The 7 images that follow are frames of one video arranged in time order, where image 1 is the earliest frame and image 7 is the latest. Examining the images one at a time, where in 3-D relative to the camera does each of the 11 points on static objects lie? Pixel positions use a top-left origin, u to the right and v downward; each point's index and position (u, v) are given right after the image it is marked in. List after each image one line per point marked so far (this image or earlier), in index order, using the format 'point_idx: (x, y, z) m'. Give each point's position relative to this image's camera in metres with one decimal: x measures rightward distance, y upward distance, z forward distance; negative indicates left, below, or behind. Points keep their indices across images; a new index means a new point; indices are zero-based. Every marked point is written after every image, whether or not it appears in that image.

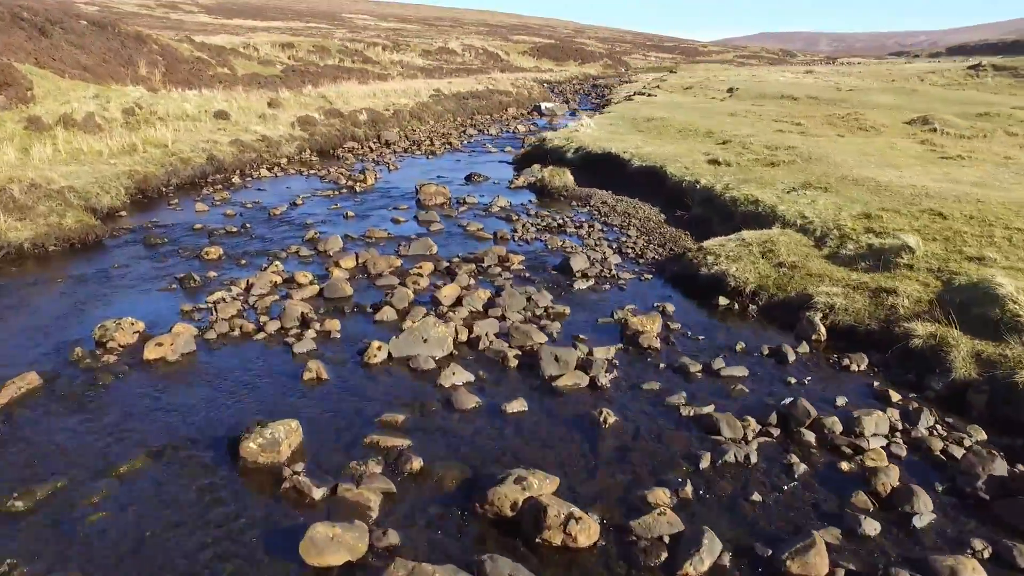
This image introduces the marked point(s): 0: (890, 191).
0: (+9.5, +2.4, +18.8) m
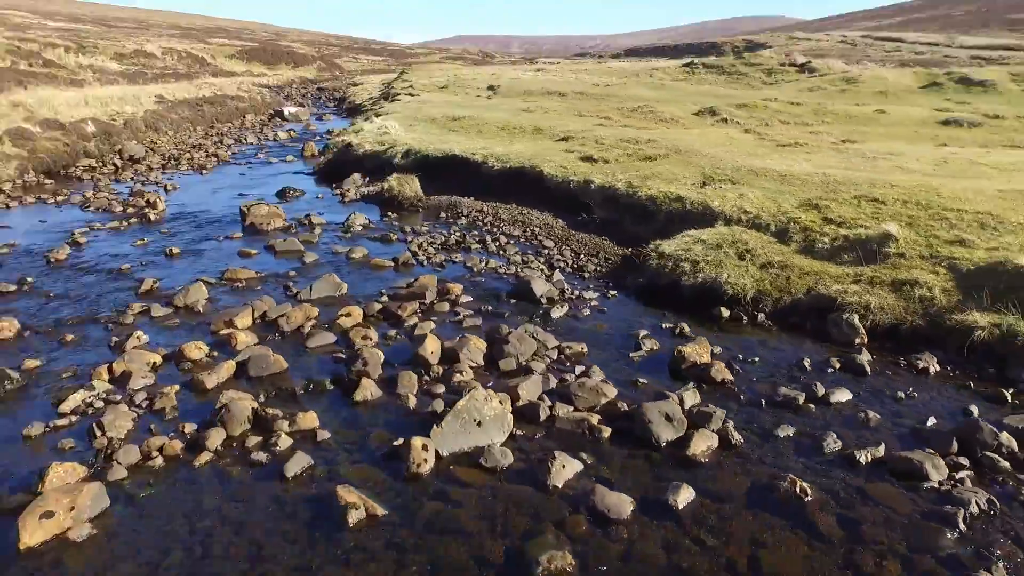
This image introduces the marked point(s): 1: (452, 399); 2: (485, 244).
0: (+7.0, +2.7, +18.6) m
1: (-0.7, -1.5, +9.7) m
2: (-0.6, +1.0, +17.7) m
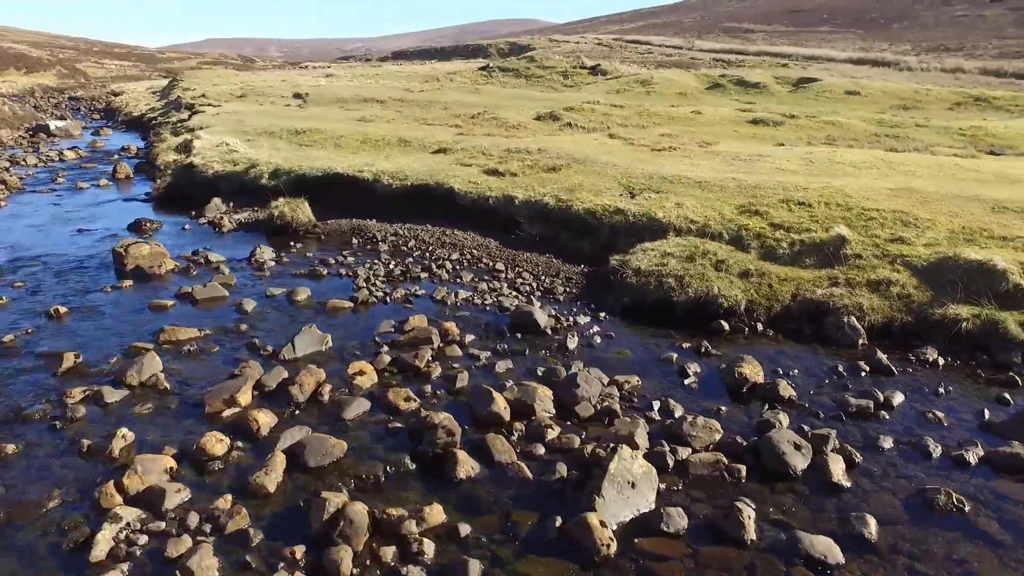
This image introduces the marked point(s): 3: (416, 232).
0: (+5.2, +2.7, +19.5) m
1: (+0.6, -2.0, +8.8) m
2: (-1.7, +0.4, +16.4) m
3: (-2.4, +1.4, +19.3) m
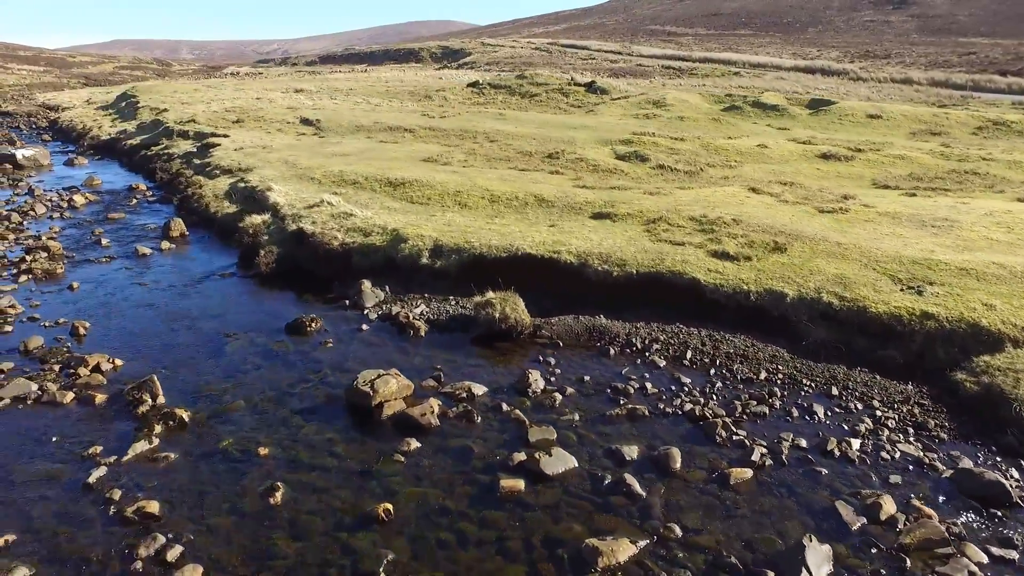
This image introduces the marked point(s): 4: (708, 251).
0: (+11.1, +0.4, +17.6) m
1: (+7.8, -4.4, +6.5) m
2: (+4.6, -2.1, +13.9) m
3: (+3.6, -1.1, +16.7) m
4: (+4.9, +1.0, +19.5) m
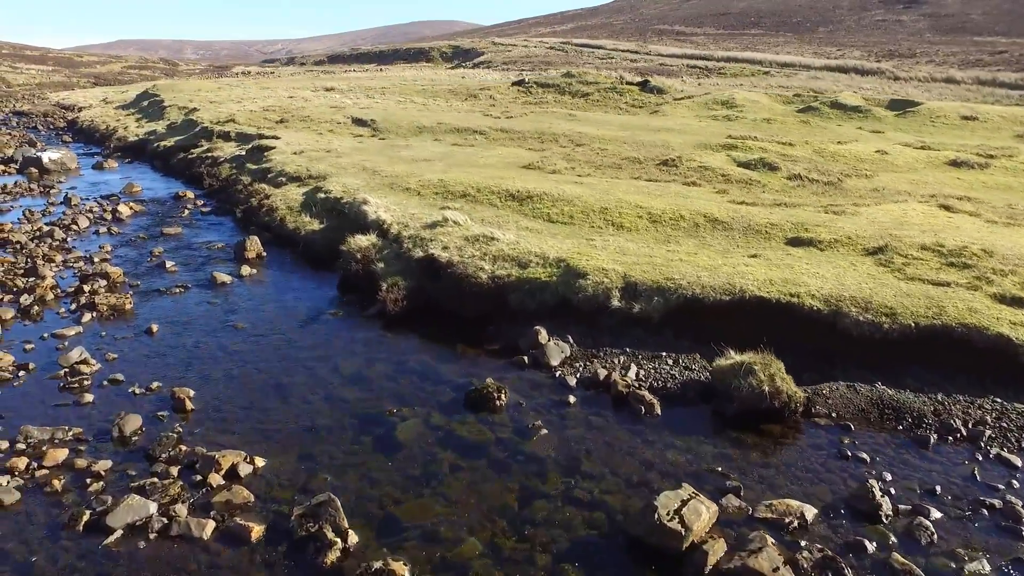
0: (+15.5, -0.6, +13.2) m
1: (+12.2, -5.4, +2.1) m
2: (+9.0, -3.1, +9.5) m
3: (+8.0, -2.1, +12.3) m
4: (+9.3, 0.0, +15.1) m
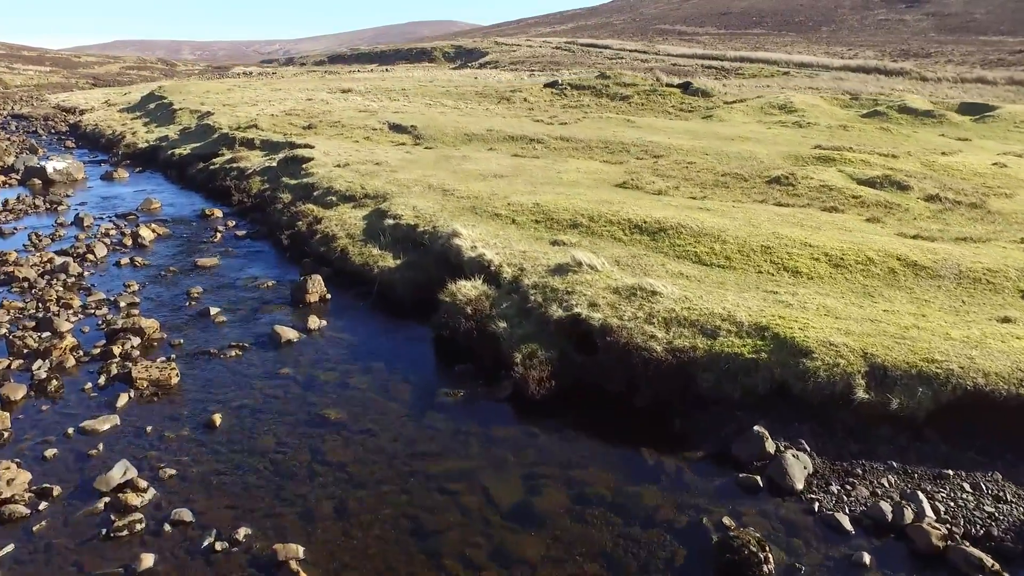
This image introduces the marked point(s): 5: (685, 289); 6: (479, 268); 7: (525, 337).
0: (+18.5, -1.9, +9.1) m
1: (+15.3, -6.7, -2.0) m
2: (+12.1, -4.4, +5.3) m
3: (+11.1, -3.3, +8.1) m
4: (+12.4, -1.3, +10.9) m
5: (+3.2, 0.0, +15.2) m
6: (-0.8, +0.5, +17.2) m
7: (-0.1, -0.9, +15.0) m
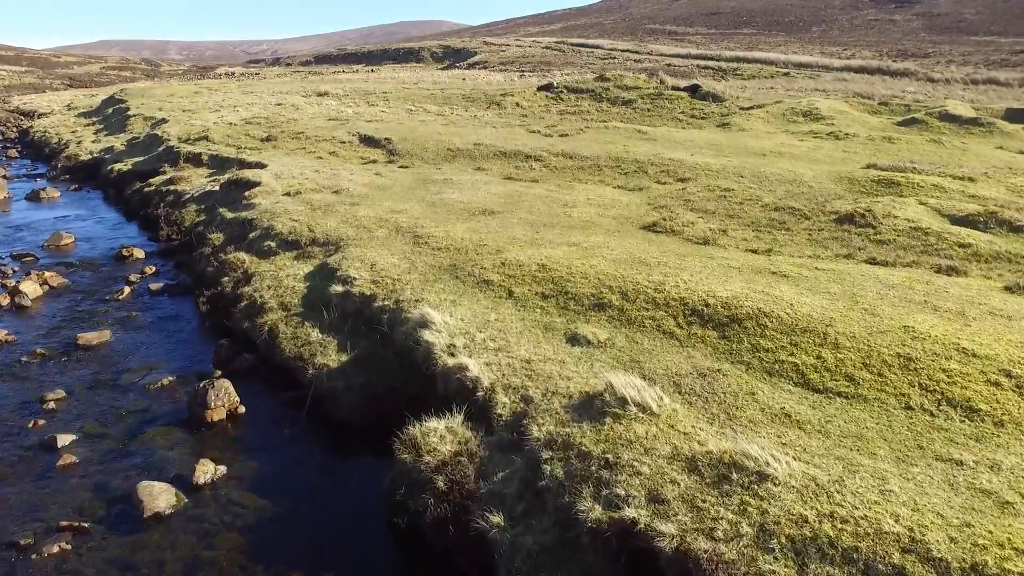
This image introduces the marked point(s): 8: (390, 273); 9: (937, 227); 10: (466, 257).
0: (+18.6, -3.7, +3.3) m
1: (+15.6, -8.5, -7.8) m
2: (+12.2, -6.2, -0.5) m
3: (+11.2, -5.2, +2.2) m
4: (+12.4, -3.1, +5.1) m
5: (+3.2, -1.9, +9.2) m
6: (-0.9, -1.5, +11.1) m
7: (-0.1, -2.8, +9.0) m
8: (-2.7, +0.3, +16.0) m
9: (+10.7, +1.6, +19.5) m
10: (-1.1, +0.7, +16.7) m
